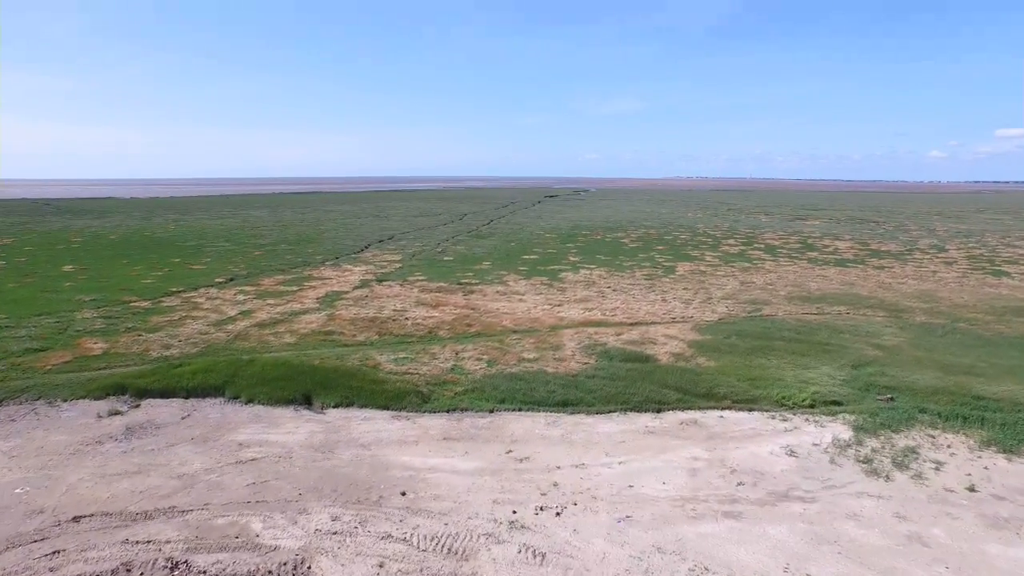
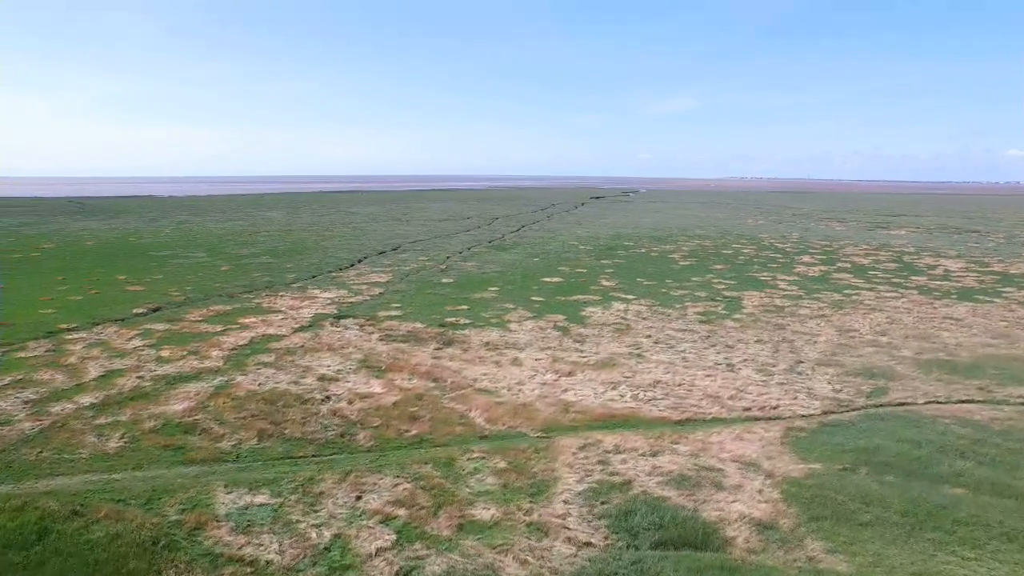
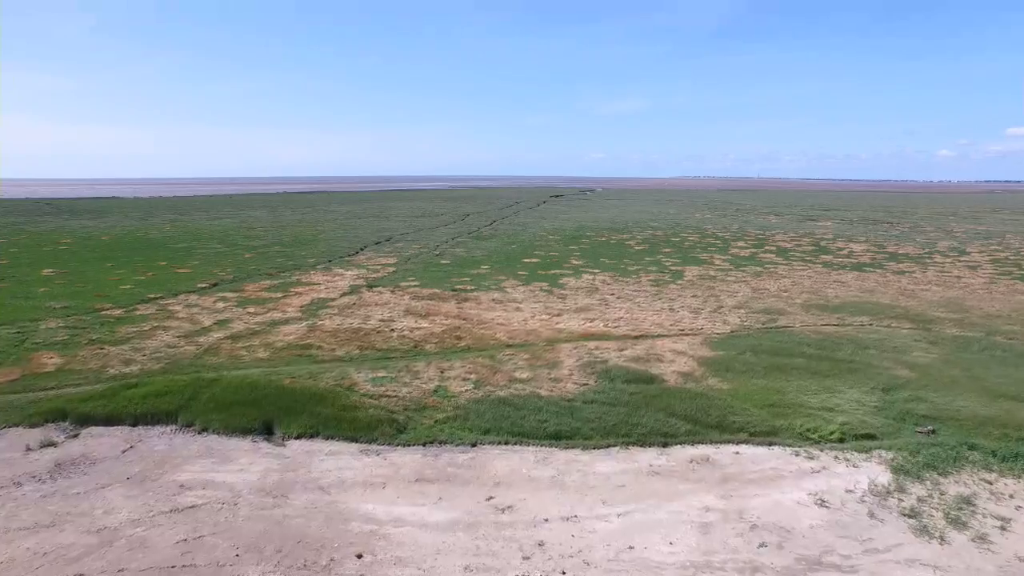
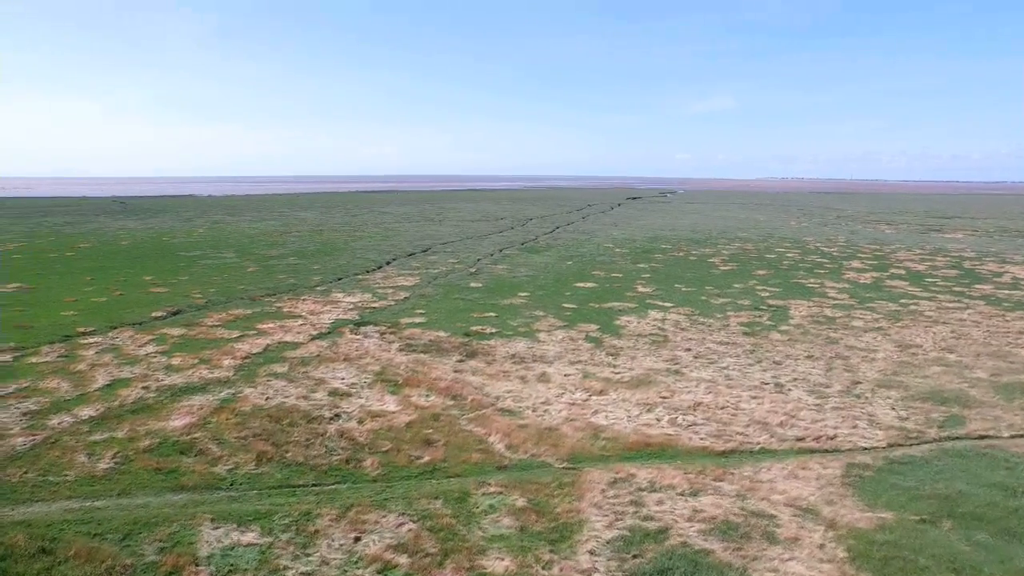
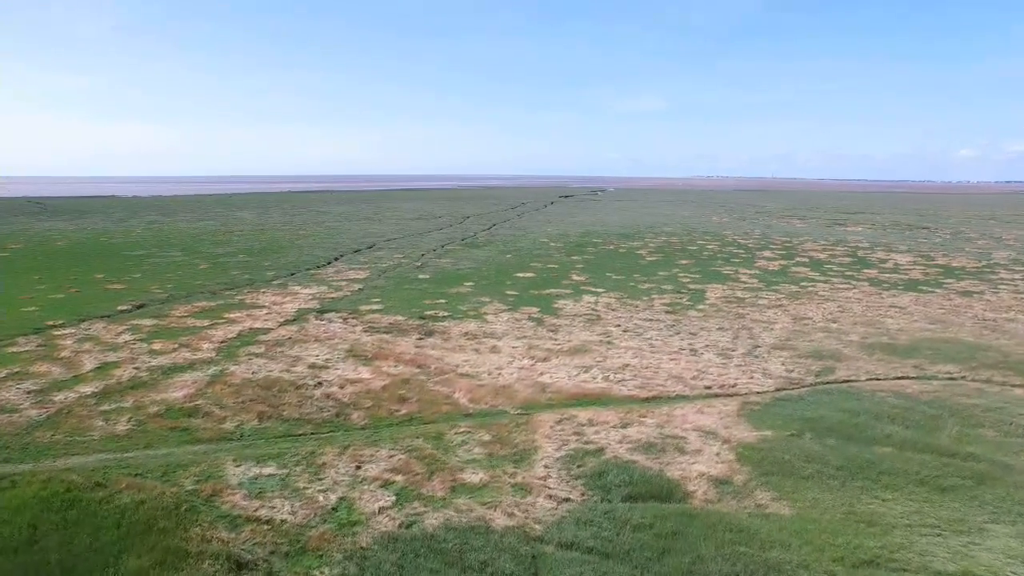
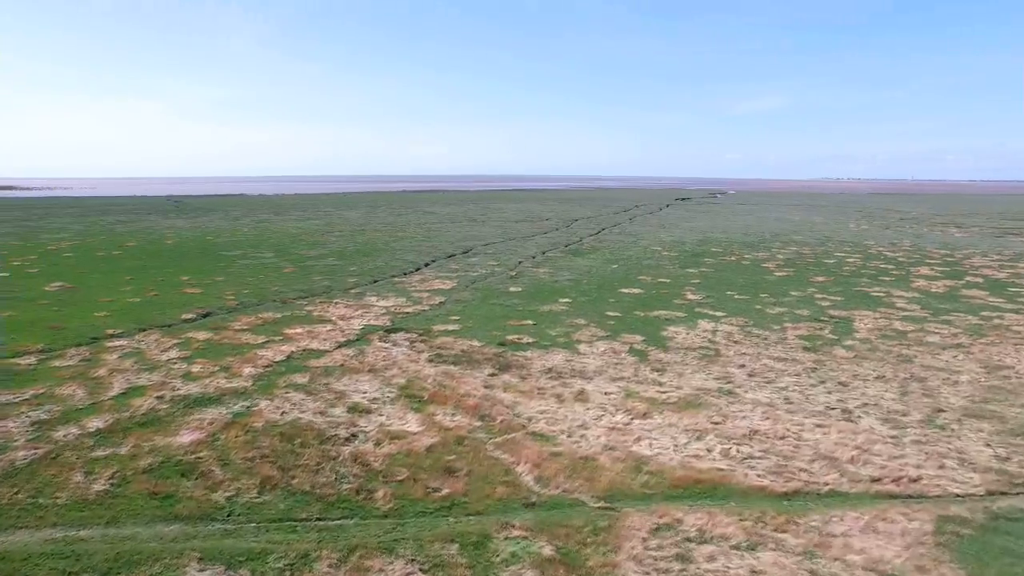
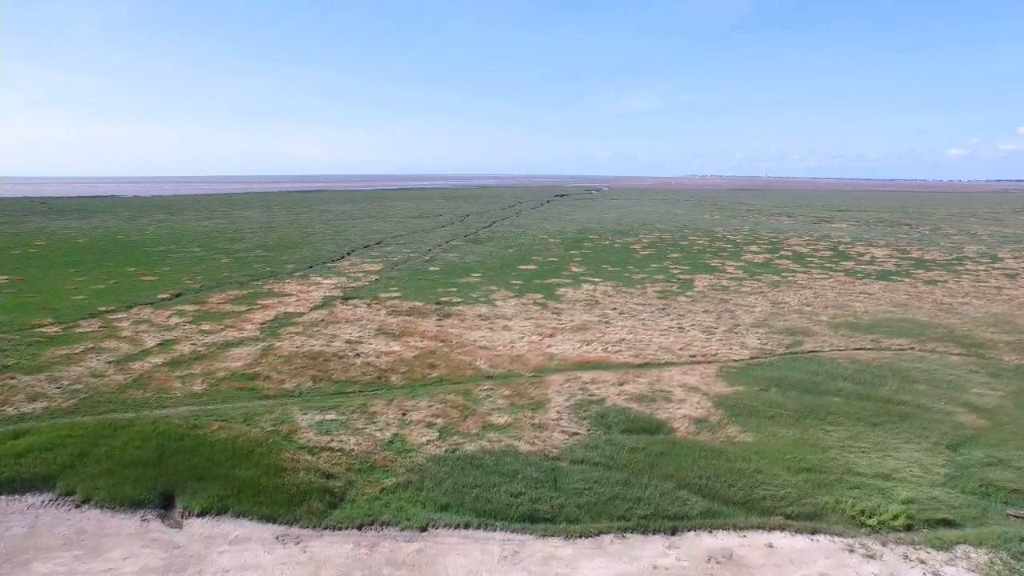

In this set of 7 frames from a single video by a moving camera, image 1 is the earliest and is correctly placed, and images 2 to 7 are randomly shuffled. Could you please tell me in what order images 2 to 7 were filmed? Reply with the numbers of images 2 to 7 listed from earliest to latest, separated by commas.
3, 7, 5, 2, 4, 6
